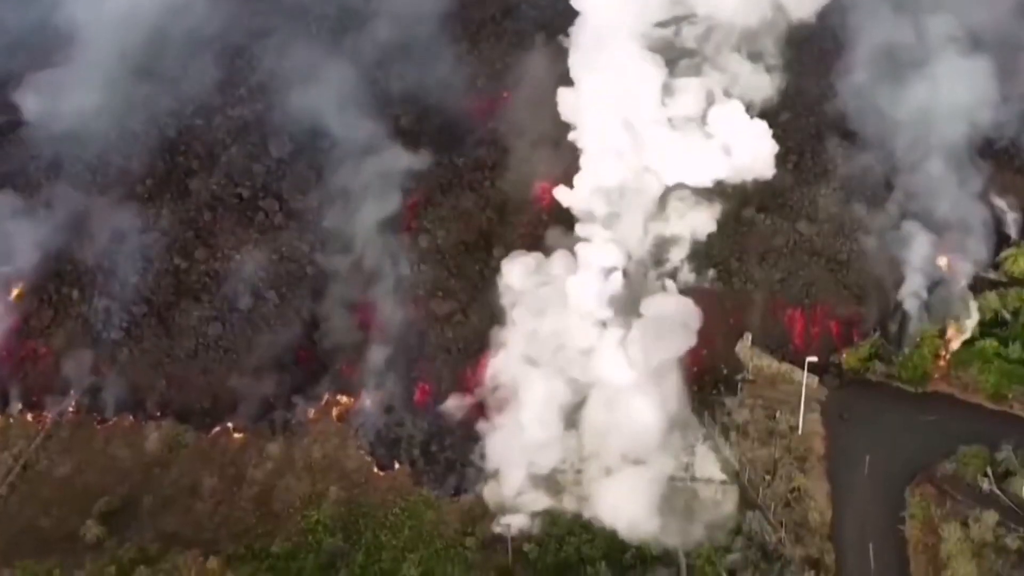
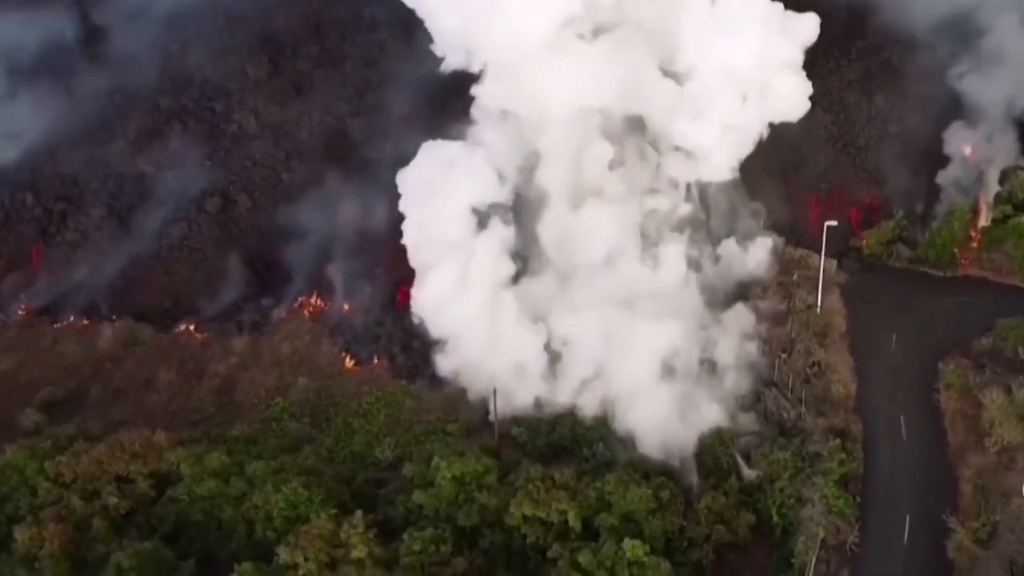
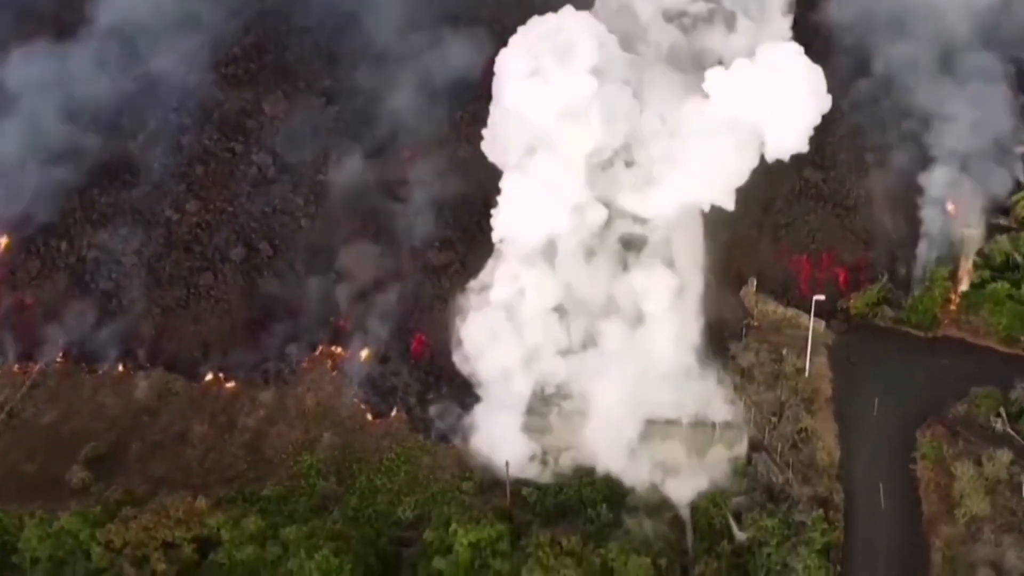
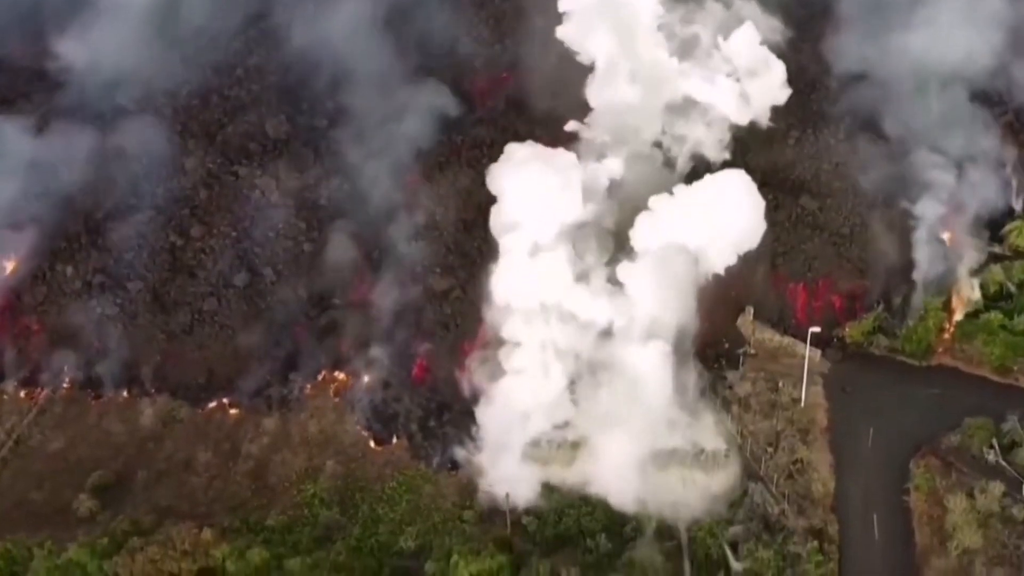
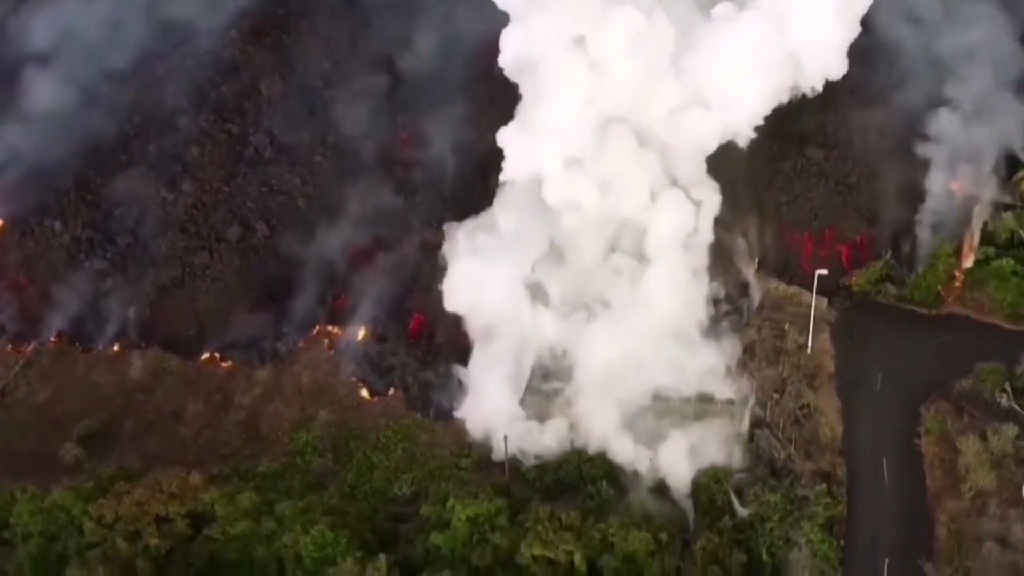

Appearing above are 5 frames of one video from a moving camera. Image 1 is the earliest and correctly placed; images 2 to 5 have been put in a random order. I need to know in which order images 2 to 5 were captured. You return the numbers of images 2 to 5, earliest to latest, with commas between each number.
4, 3, 5, 2
